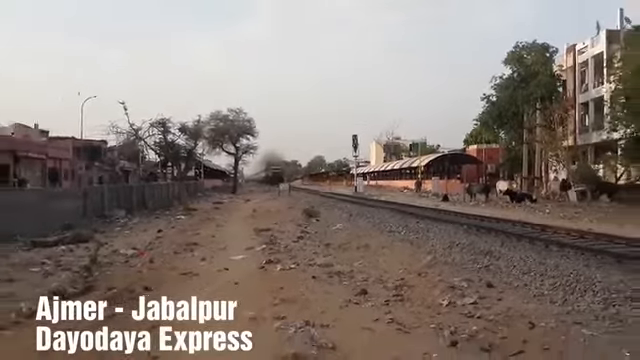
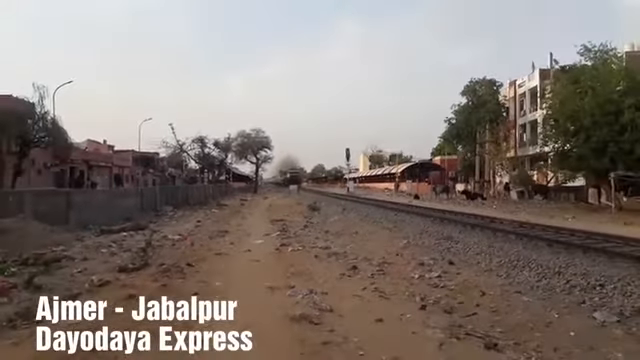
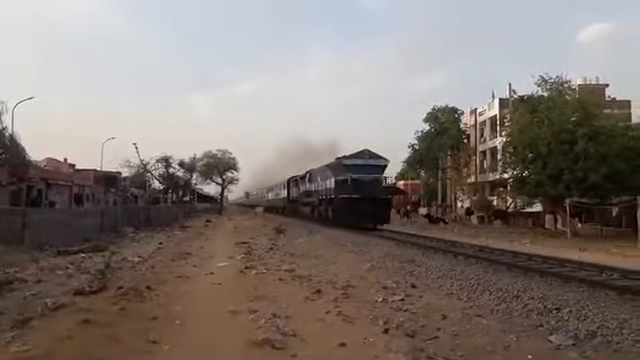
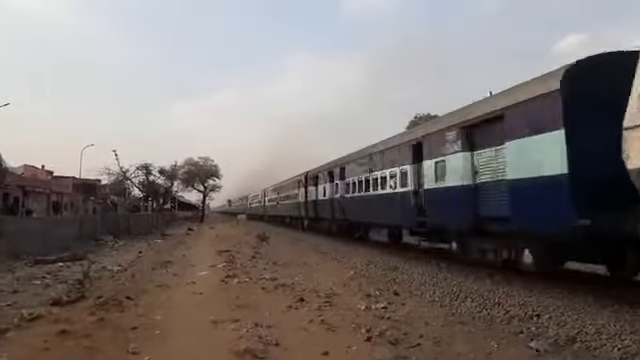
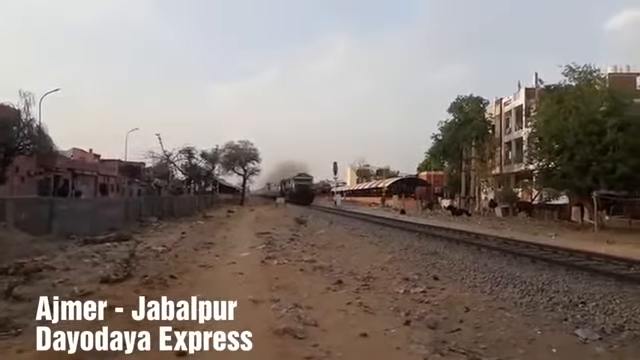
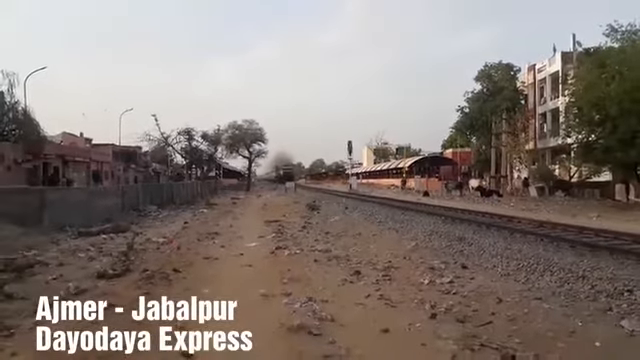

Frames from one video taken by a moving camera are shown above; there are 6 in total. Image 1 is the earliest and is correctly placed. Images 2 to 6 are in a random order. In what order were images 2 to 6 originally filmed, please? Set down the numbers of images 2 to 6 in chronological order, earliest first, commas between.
6, 2, 5, 3, 4
